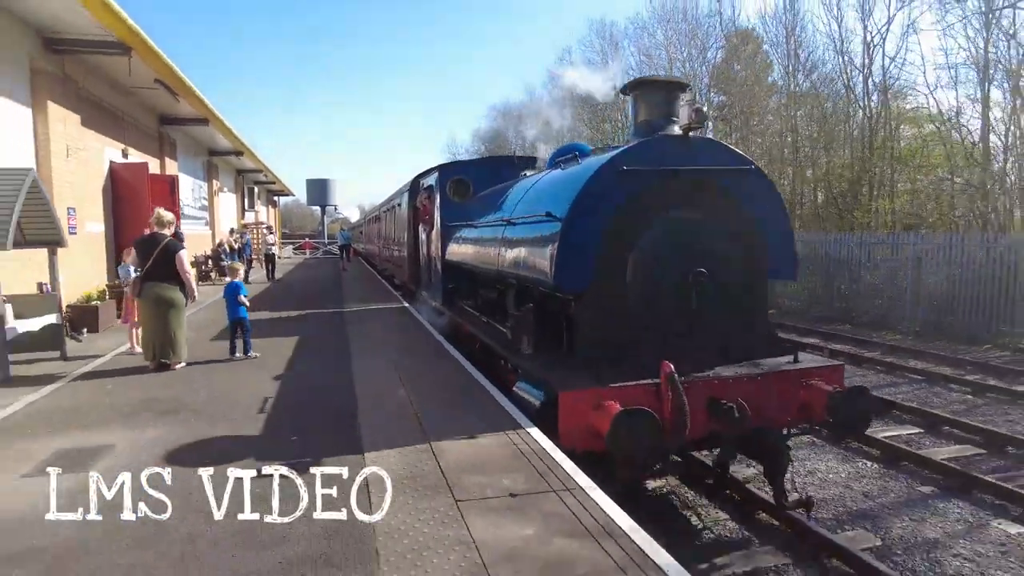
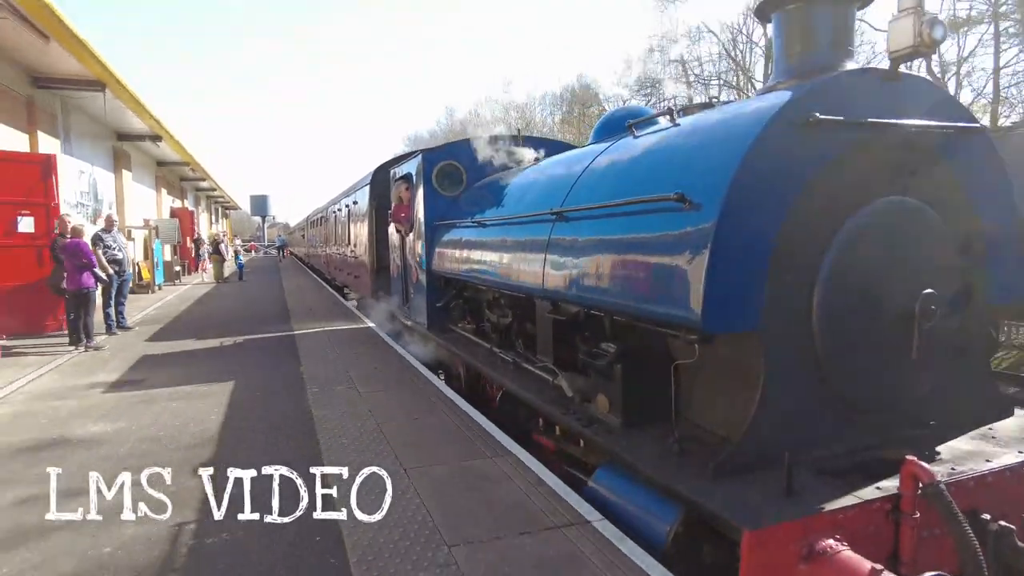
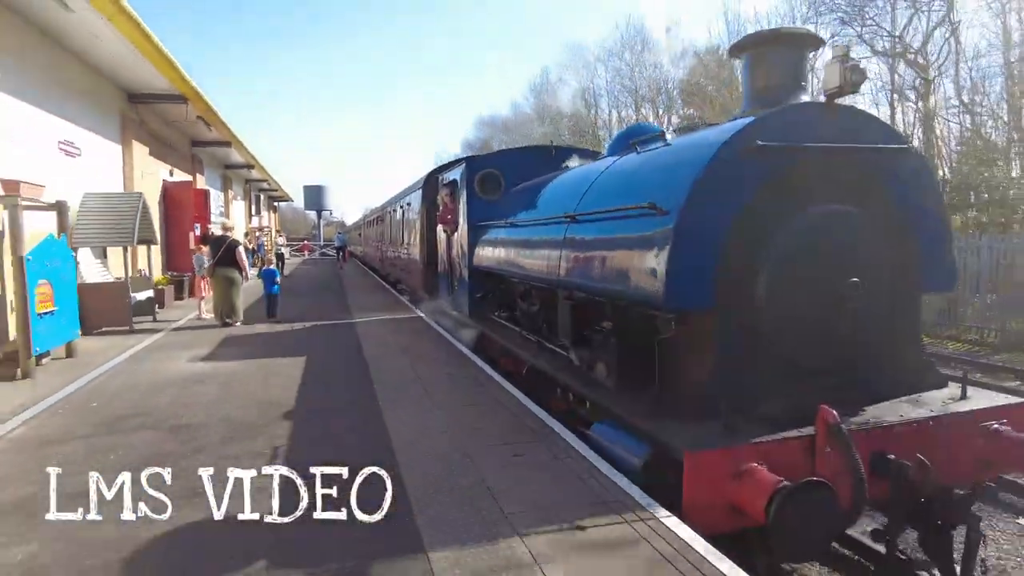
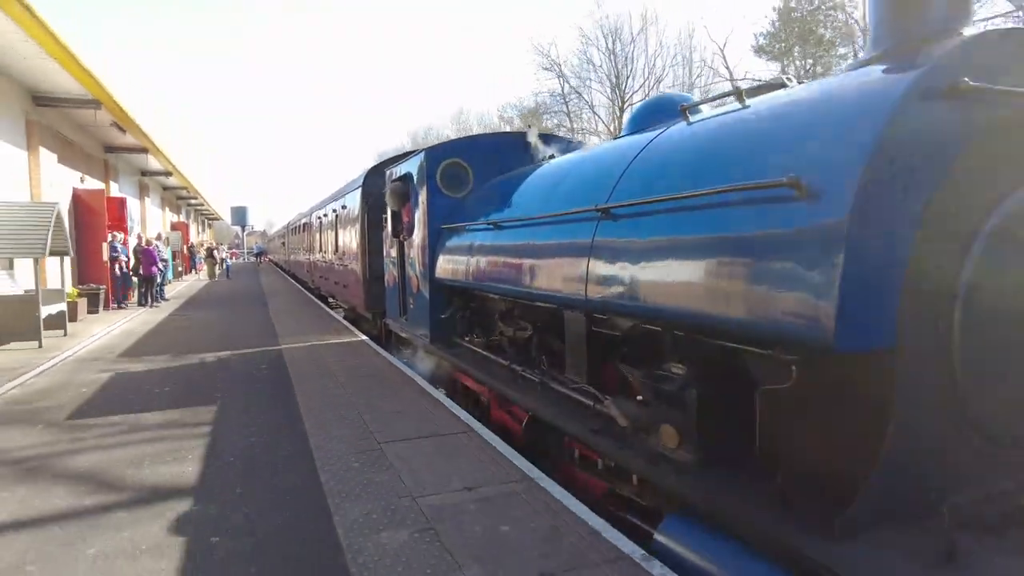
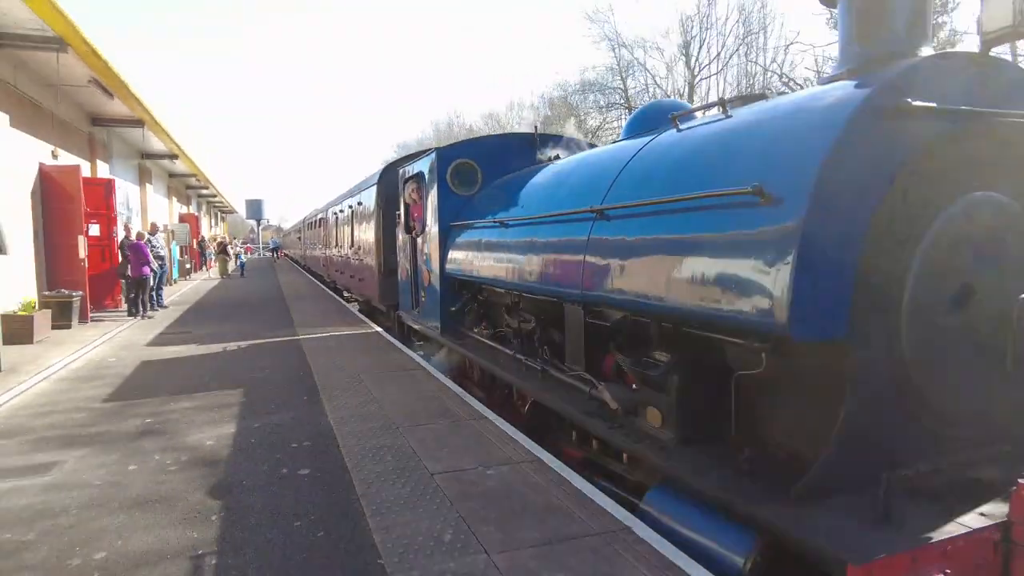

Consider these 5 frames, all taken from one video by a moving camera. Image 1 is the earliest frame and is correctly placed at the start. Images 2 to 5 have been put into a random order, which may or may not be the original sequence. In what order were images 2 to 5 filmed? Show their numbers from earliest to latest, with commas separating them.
3, 2, 5, 4
